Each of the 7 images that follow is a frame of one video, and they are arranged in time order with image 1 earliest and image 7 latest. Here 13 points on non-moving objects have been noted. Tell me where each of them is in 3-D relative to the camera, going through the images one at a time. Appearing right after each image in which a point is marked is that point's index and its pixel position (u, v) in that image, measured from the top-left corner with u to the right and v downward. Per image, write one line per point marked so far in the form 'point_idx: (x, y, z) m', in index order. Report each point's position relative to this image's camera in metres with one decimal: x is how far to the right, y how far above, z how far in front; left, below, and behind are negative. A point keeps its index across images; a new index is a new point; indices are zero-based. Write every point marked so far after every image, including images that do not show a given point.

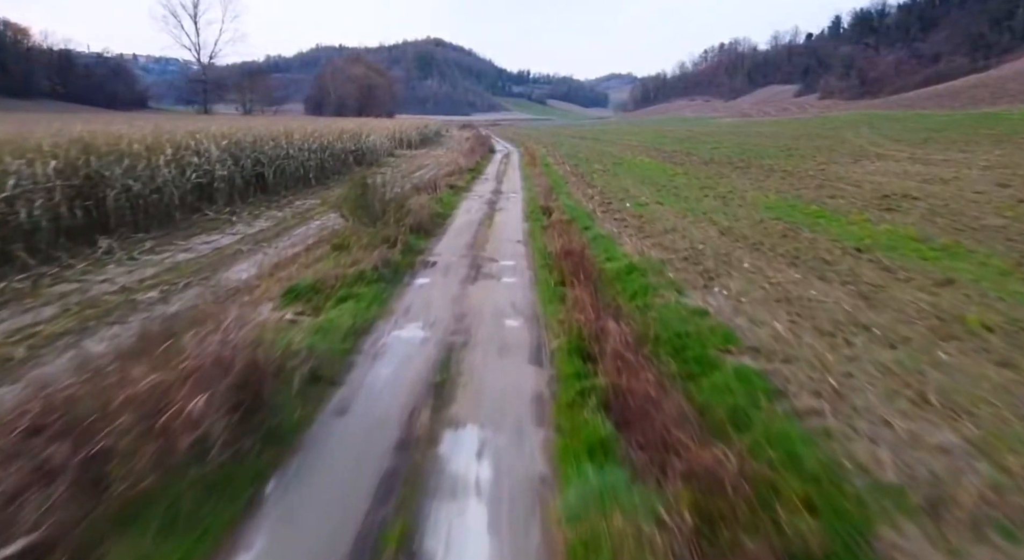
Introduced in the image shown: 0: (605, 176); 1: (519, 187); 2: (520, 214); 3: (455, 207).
0: (+3.8, +4.2, +18.8) m
1: (+0.2, +3.3, +16.4) m
2: (+0.2, +1.7, +12.1) m
3: (-1.6, +2.0, +12.6) m
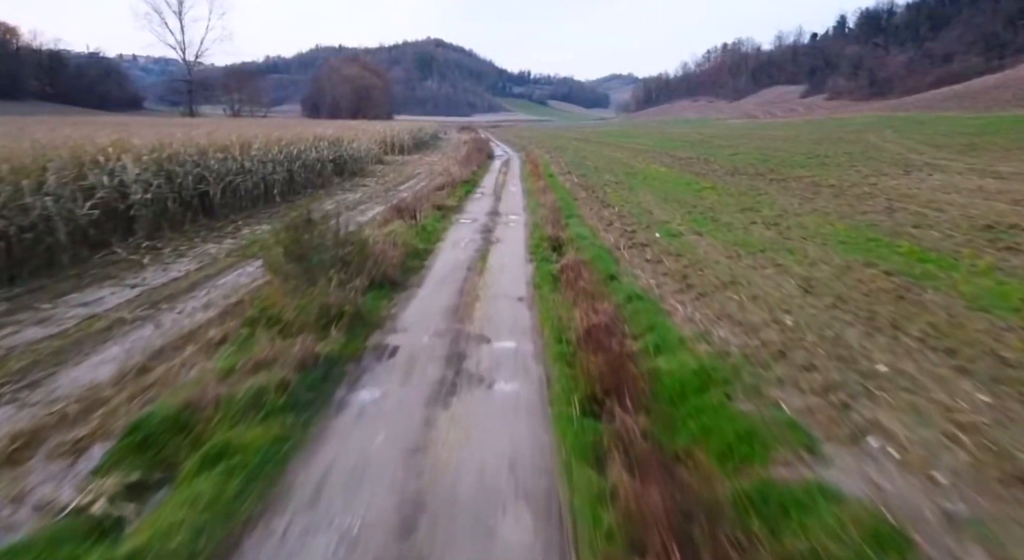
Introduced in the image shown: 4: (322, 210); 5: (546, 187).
0: (+3.8, +3.1, +16.2) m
1: (+0.2, +2.2, +13.8) m
2: (+0.2, +0.7, +9.4) m
3: (-1.6, +0.9, +10.0) m
4: (-5.8, +2.1, +13.8) m
5: (+1.3, +3.5, +17.4) m
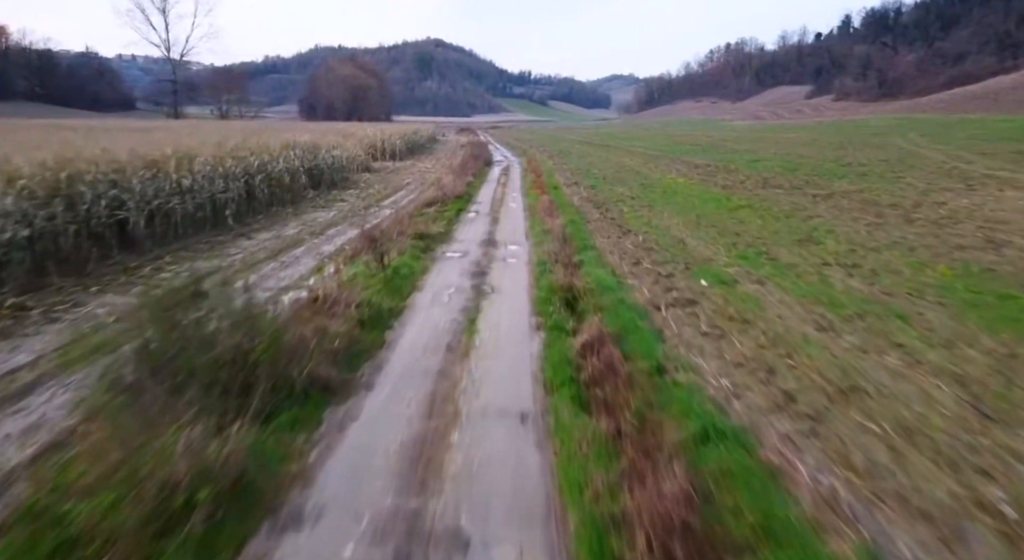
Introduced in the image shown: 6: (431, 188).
0: (+3.8, +2.1, +13.7) m
1: (+0.2, +1.2, +11.3) m
2: (+0.2, -0.4, +7.0) m
3: (-1.6, -0.1, +7.5) m
4: (-5.8, +1.1, +11.3) m
5: (+1.3, +2.5, +14.9) m
6: (-3.5, +3.9, +19.6) m
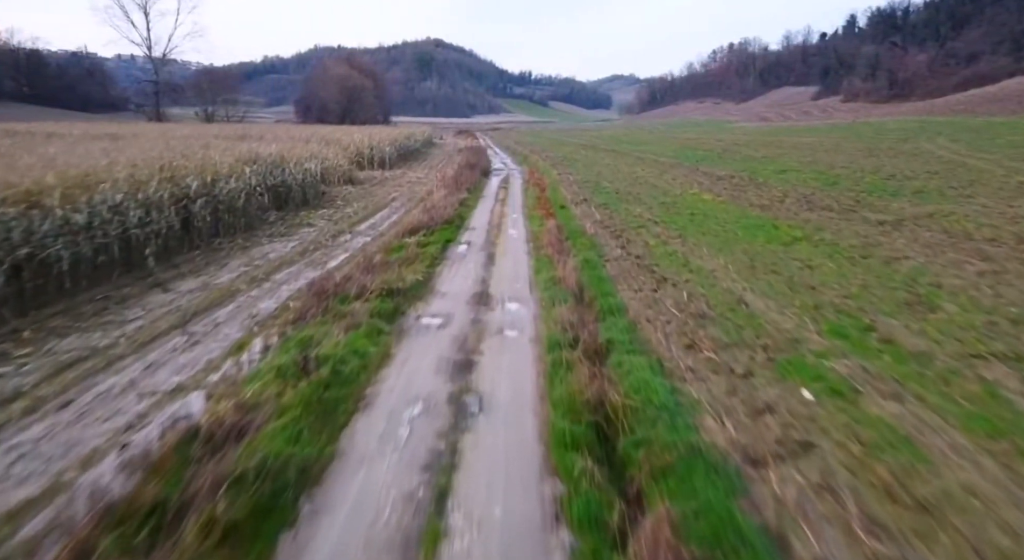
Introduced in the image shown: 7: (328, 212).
0: (+3.8, +0.9, +11.1) m
1: (+0.2, 0.0, +8.7) m
2: (+0.2, -1.6, +4.3) m
3: (-1.6, -1.3, +4.9) m
4: (-5.8, -0.1, +8.7) m
5: (+1.2, +1.3, +12.3) m
6: (-3.5, +2.7, +16.9) m
7: (-6.4, +2.4, +15.8) m
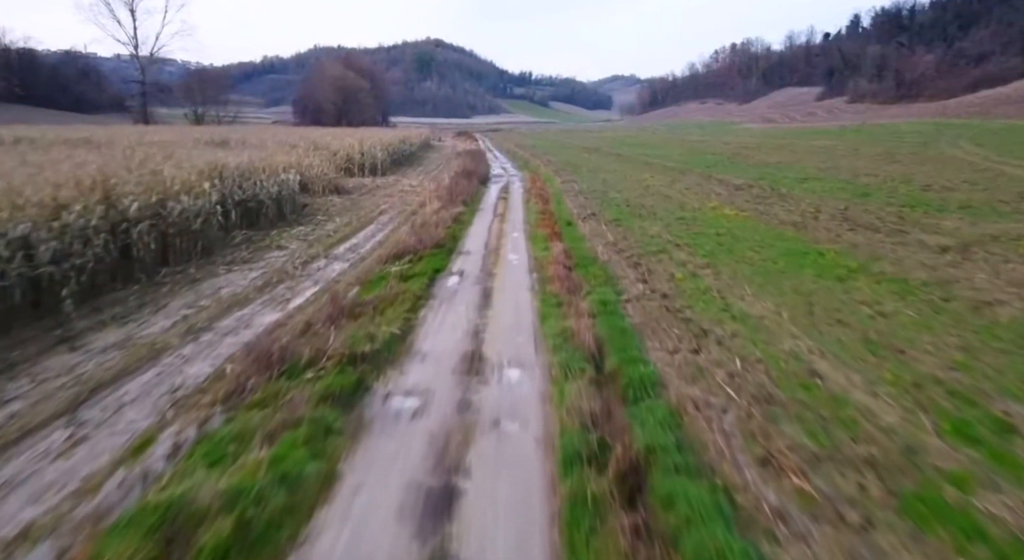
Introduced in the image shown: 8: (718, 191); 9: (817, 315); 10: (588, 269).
0: (+3.8, +0.1, +9.3) m
1: (+0.2, -0.8, +6.9) m
2: (+0.2, -2.4, +2.6) m
3: (-1.6, -2.1, +3.1) m
4: (-5.8, -0.9, +6.9) m
5: (+1.3, +0.5, +10.5) m
6: (-3.5, +1.9, +15.2) m
7: (-6.4, +1.6, +14.1) m
8: (+9.0, +3.9, +19.7) m
9: (+4.9, -0.5, +7.3) m
10: (+1.6, +0.2, +9.9) m
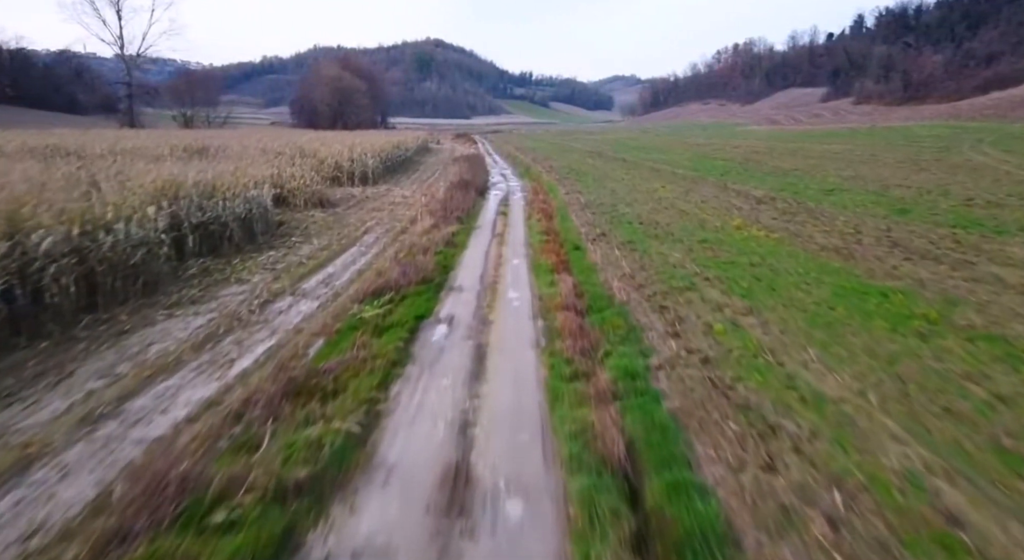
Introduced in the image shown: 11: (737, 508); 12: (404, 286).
0: (+3.8, -0.8, +7.6) m
1: (+0.2, -1.7, +5.2) m
2: (+0.2, -3.2, +0.8) m
3: (-1.6, -3.0, +1.3) m
4: (-5.8, -1.8, +5.2) m
5: (+1.3, -0.4, +8.7) m
6: (-3.5, +1.0, +13.4) m
7: (-6.4, +0.7, +12.3) m
8: (+9.0, +3.0, +18.0) m
9: (+4.9, -1.4, +5.6) m
10: (+1.7, -0.6, +8.1) m
11: (+2.0, -2.0, +4.0) m
12: (-2.3, -0.1, +9.7) m
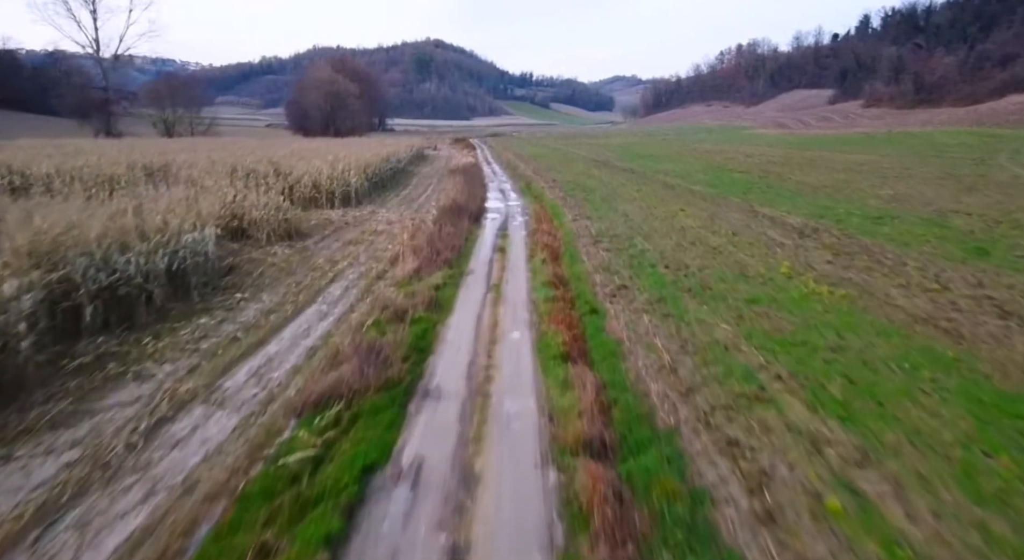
0: (+3.8, -2.4, +4.9) m
1: (+0.2, -3.3, +2.5) m
2: (+0.2, -4.8, -1.9) m
3: (-1.6, -4.5, -1.4) m
4: (-5.8, -3.3, +2.5) m
5: (+1.2, -2.0, +6.1) m
6: (-3.5, -0.5, +10.7) m
7: (-6.4, -0.9, +9.6) m
8: (+8.9, +1.4, +15.3) m
9: (+4.9, -3.0, +2.9) m
10: (+1.6, -2.2, +5.4) m
11: (+2.0, -3.6, +1.3) m
12: (-2.3, -1.7, +7.0) m
